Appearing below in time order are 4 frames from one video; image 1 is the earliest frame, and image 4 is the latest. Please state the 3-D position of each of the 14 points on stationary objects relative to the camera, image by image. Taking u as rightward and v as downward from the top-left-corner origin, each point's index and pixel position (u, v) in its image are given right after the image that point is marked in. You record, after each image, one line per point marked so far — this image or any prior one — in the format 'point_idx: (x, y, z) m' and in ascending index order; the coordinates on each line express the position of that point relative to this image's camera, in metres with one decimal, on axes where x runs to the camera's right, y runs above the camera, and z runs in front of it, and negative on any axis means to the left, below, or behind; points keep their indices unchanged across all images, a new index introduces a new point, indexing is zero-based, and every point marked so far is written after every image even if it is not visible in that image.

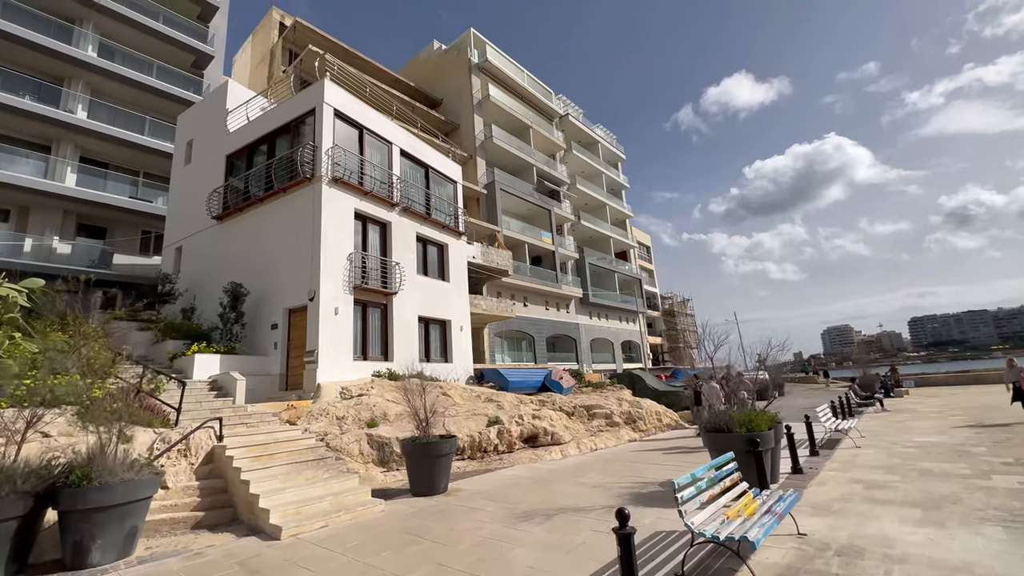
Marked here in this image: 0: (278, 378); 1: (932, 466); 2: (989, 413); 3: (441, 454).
0: (-6.7, -2.6, +13.0) m
1: (+7.5, -3.2, +8.1) m
2: (+15.9, -4.2, +15.0) m
3: (-1.3, -3.1, +8.4) m
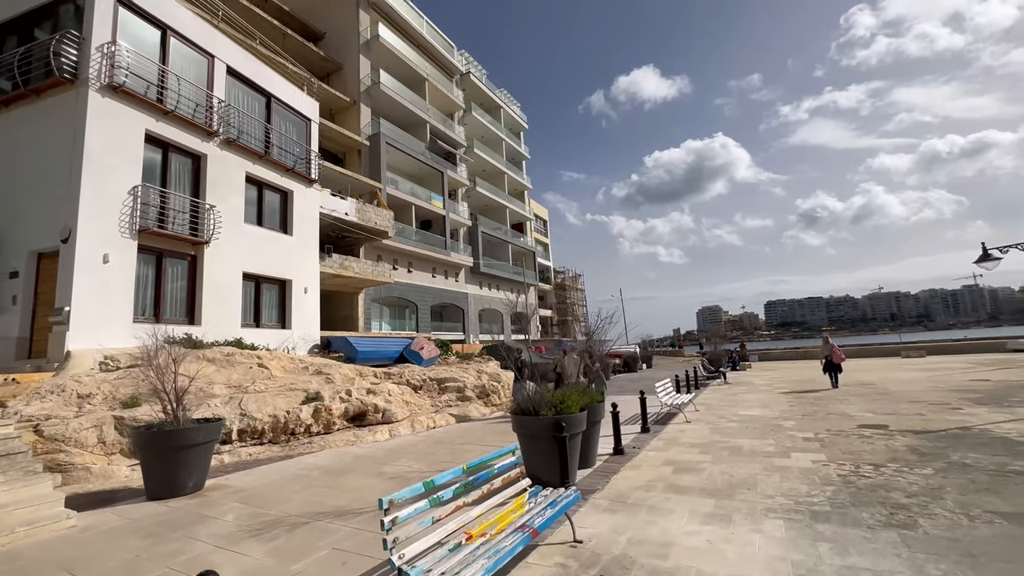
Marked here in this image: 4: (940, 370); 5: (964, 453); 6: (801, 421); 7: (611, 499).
0: (-10.7, -1.2, +9.8) m
1: (+4.1, -2.8, +8.0) m
2: (+10.8, -3.6, +16.6) m
3: (-4.6, -2.2, +6.4) m
4: (+17.9, -3.4, +18.8) m
5: (+6.5, -2.4, +6.4) m
6: (+6.2, -2.9, +9.7) m
7: (+1.2, -2.5, +5.4) m
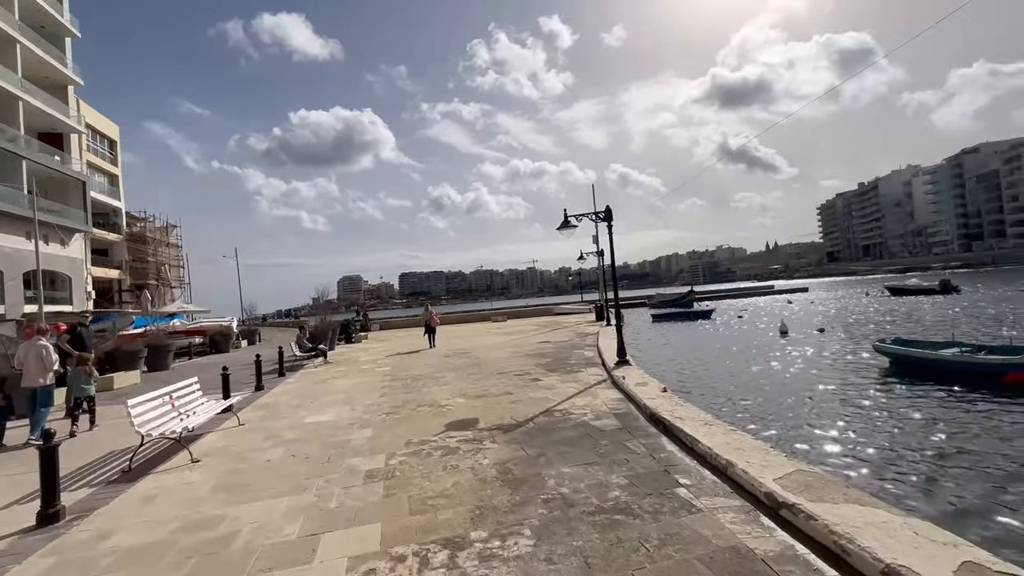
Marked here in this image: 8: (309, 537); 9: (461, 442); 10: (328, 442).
0: (-14.2, -0.1, -5.0) m
1: (-2.3, -2.0, +4.0) m
2: (-3.4, -2.4, +14.9) m
3: (-7.5, -1.5, -3.1) m
4: (+0.2, -2.1, +21.4) m
5: (+0.5, -1.8, +4.5) m
6: (-2.0, -2.1, +6.7) m
7: (-2.7, -2.0, +0.1) m
8: (-1.6, -2.0, +3.6) m
9: (-0.6, -1.9, +5.6) m
10: (-2.5, -2.1, +6.2) m
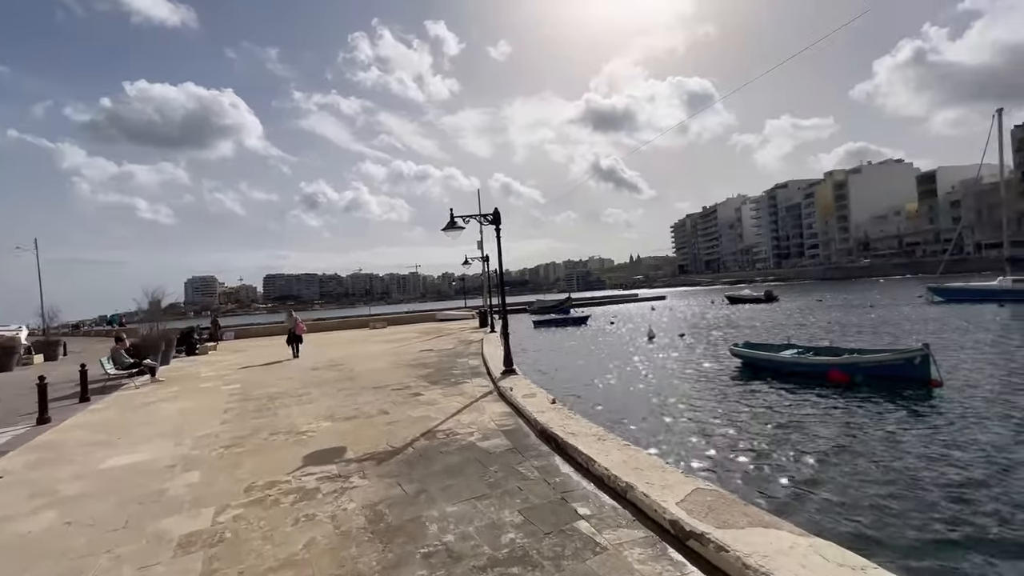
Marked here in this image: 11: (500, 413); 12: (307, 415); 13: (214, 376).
0: (-12.4, +0.2, -9.1) m
1: (-3.2, -2.0, +2.6) m
2: (-7.0, -2.5, +12.9) m
3: (-6.4, -1.3, -5.6) m
4: (-5.1, -2.3, +20.0) m
5: (-0.6, -1.9, +3.8) m
6: (-3.5, -2.1, +5.3) m
7: (-2.5, -1.9, -1.2) m
8: (-2.4, -2.0, +2.4) m
9: (-1.9, -2.0, +4.6) m
10: (-3.9, -2.1, +4.6) m
11: (-0.2, -1.9, +6.9) m
12: (-3.3, -2.1, +7.4) m
13: (-8.4, -2.5, +12.7) m
